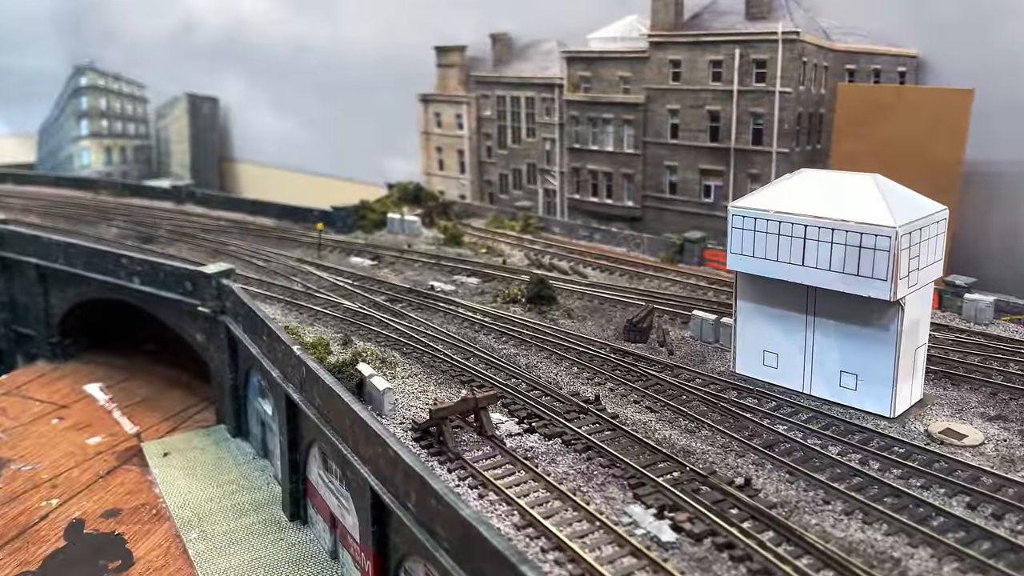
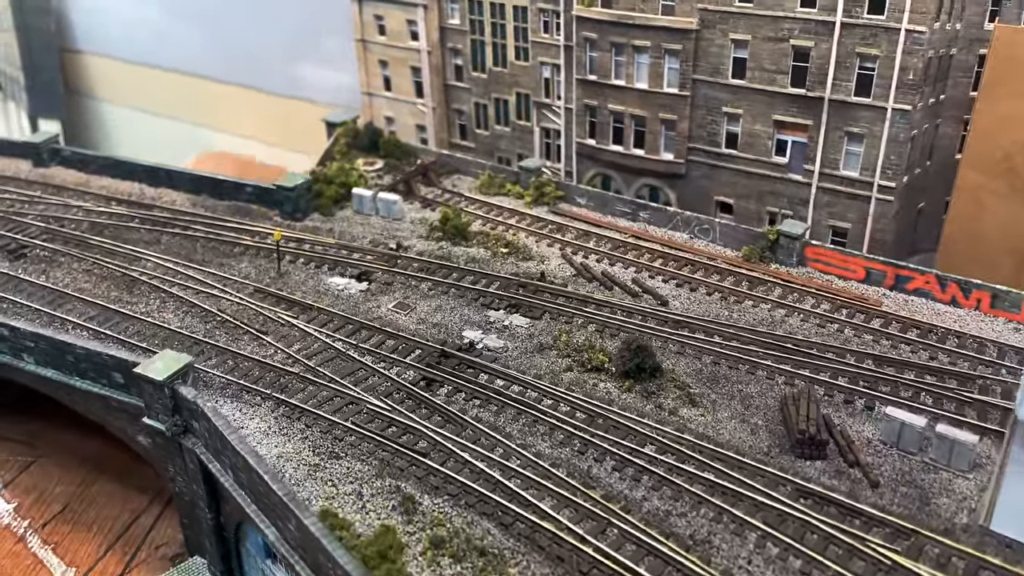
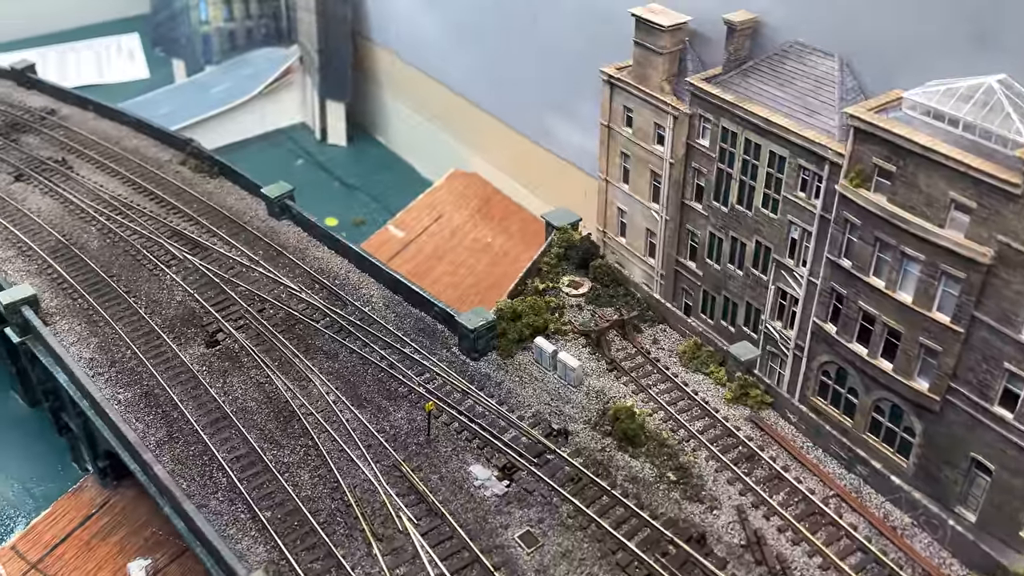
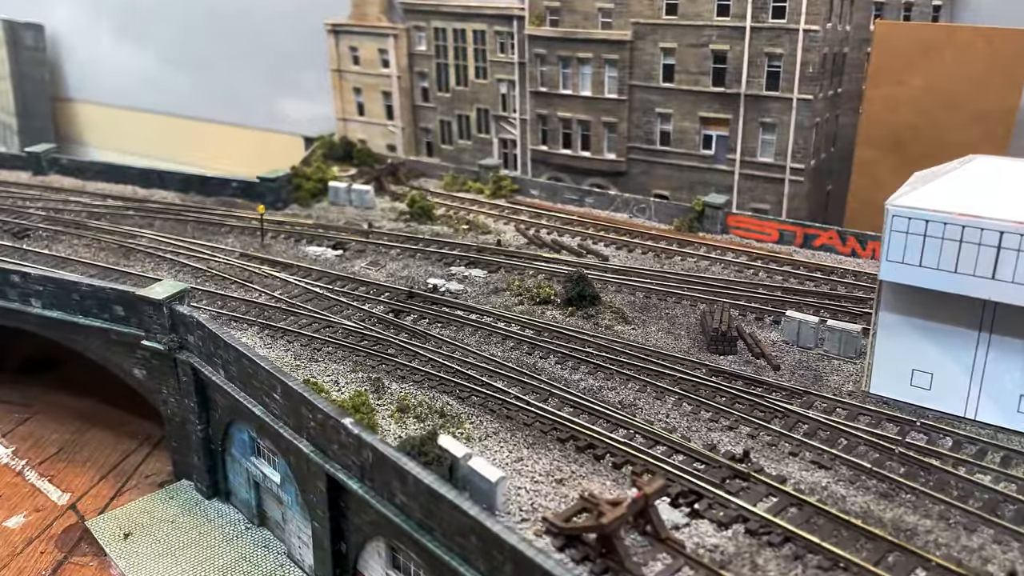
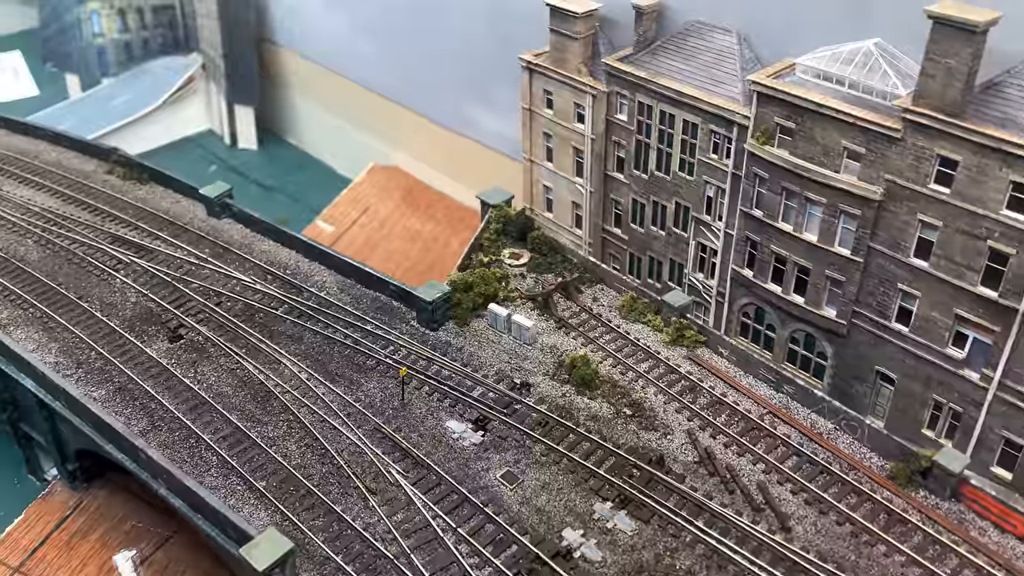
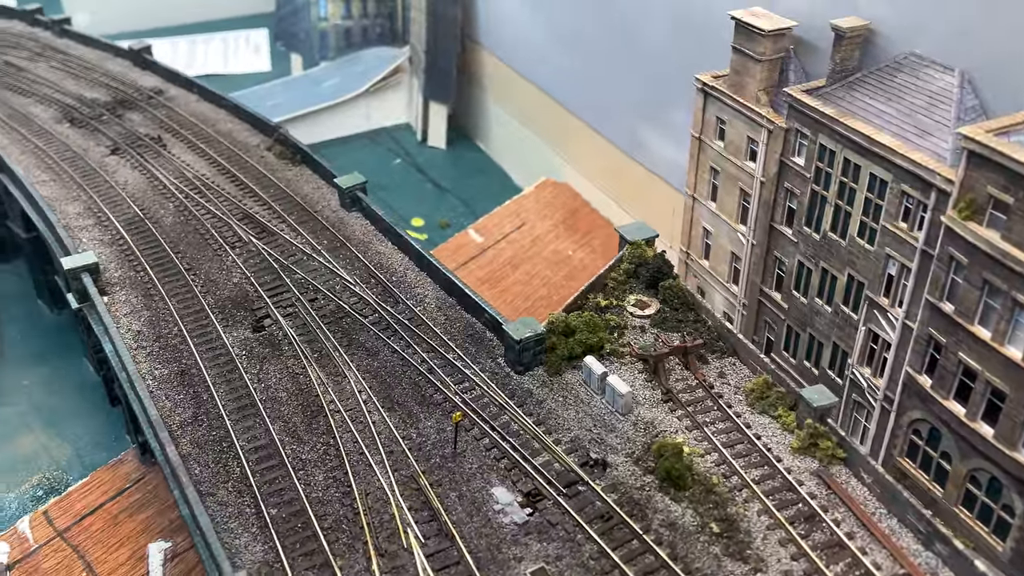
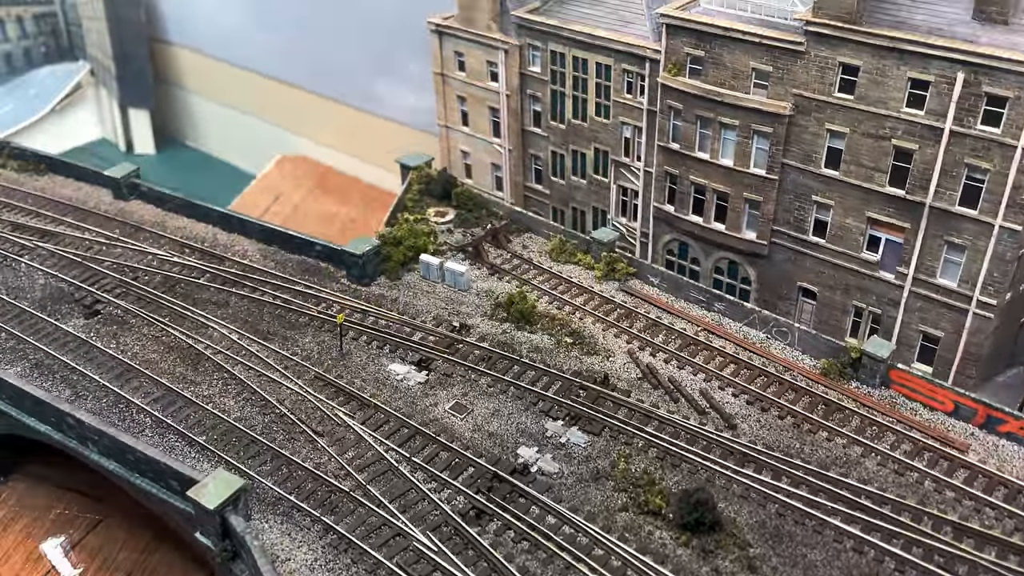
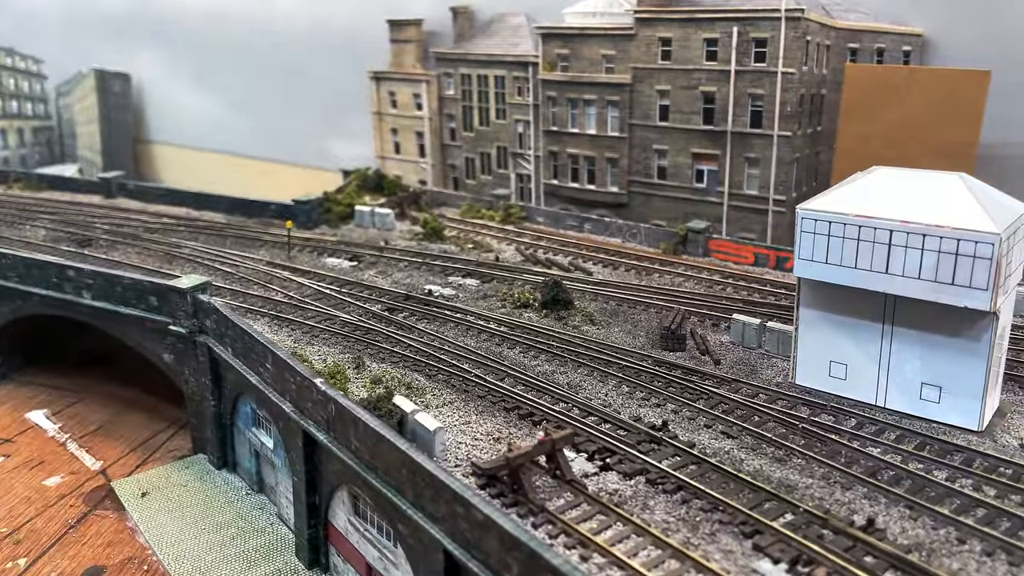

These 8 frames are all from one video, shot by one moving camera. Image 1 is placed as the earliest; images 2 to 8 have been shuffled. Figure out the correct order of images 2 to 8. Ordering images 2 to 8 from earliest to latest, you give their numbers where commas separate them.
8, 4, 2, 7, 5, 3, 6
